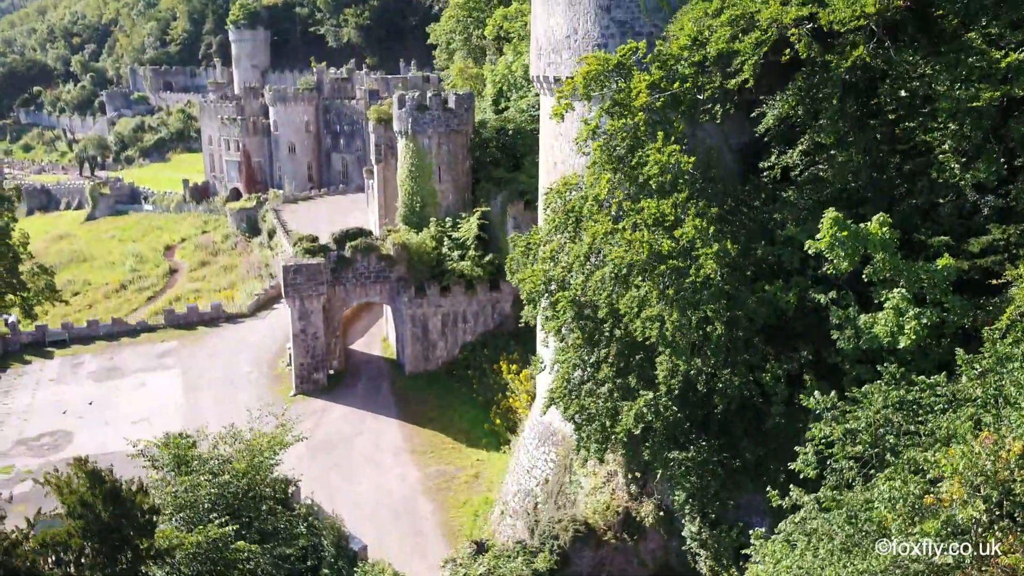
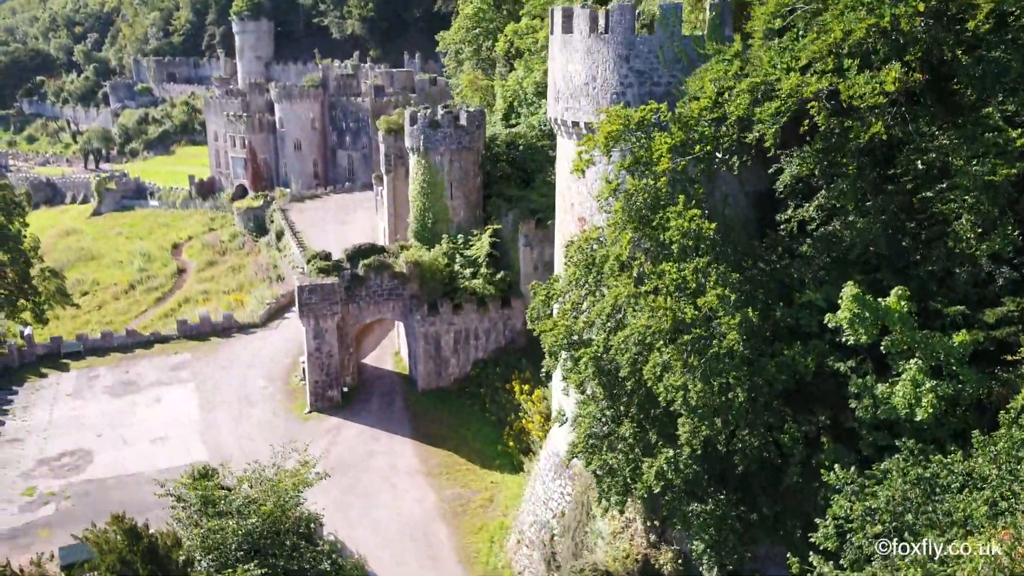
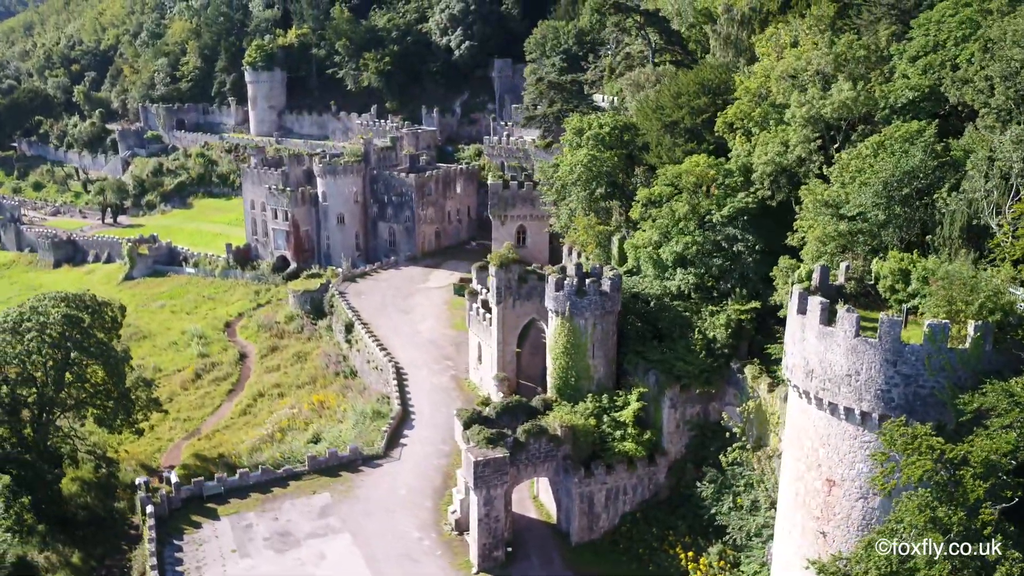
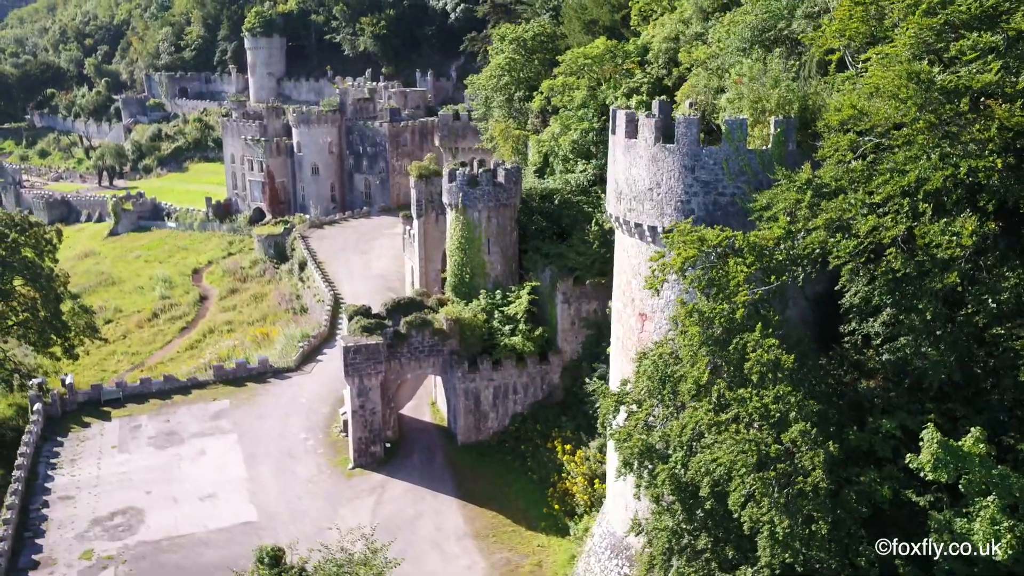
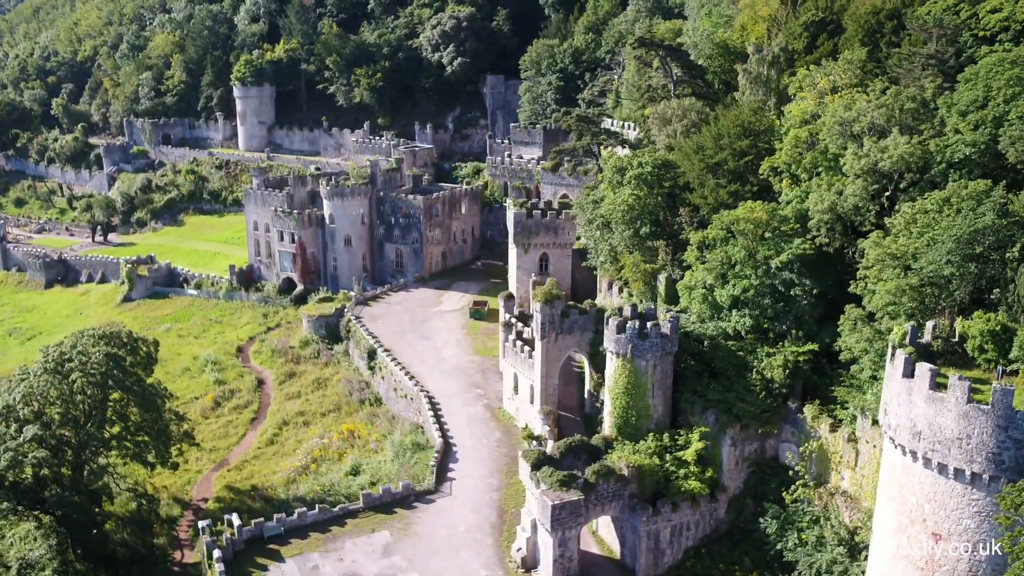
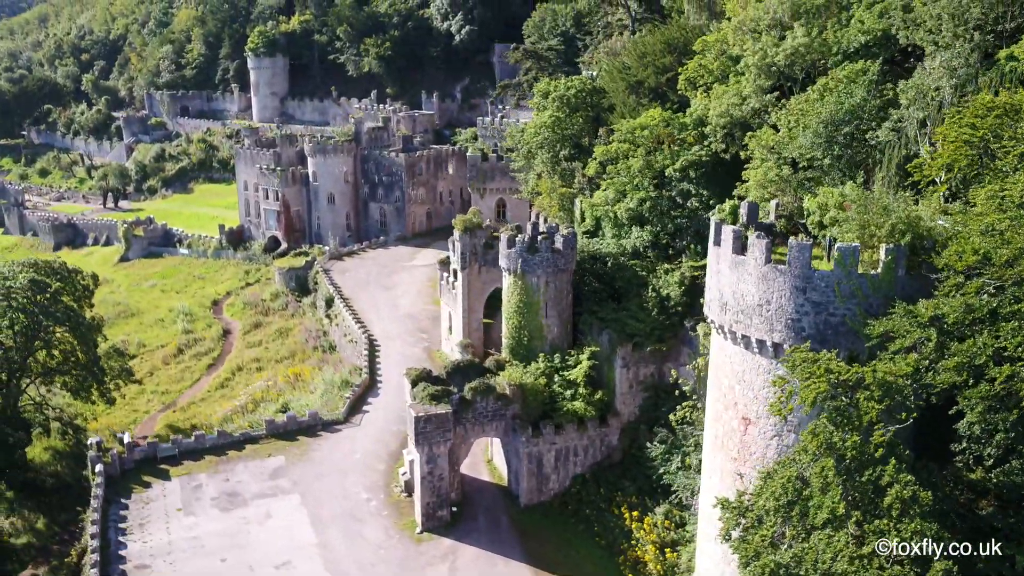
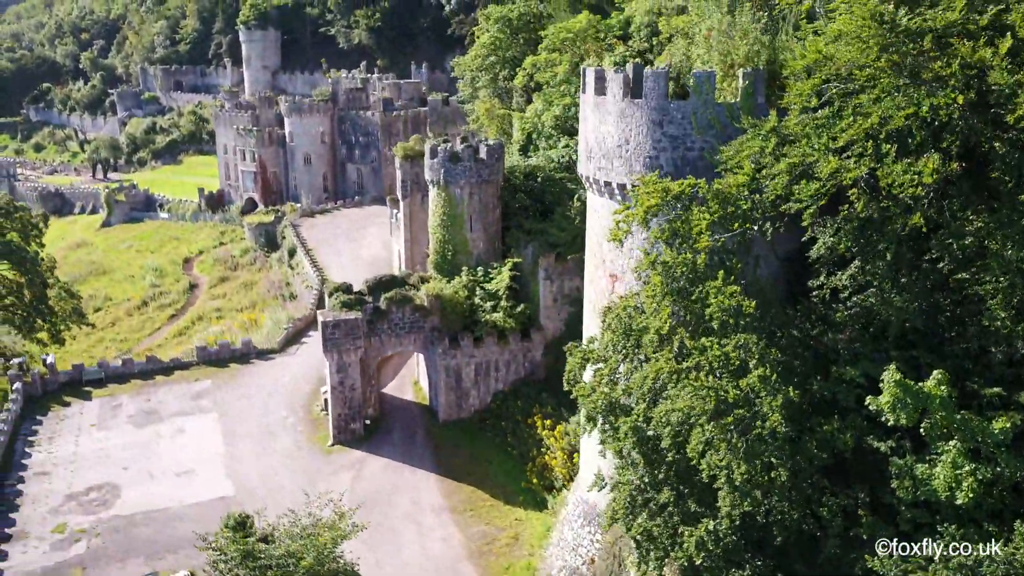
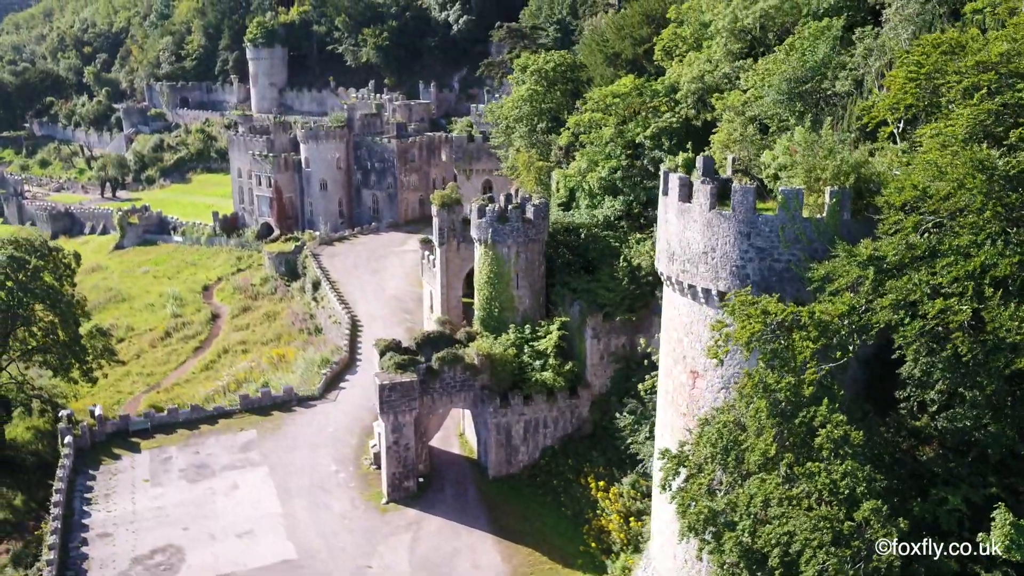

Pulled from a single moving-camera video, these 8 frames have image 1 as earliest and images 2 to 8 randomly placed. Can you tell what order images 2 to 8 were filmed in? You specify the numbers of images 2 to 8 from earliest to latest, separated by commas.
2, 7, 4, 8, 6, 3, 5
